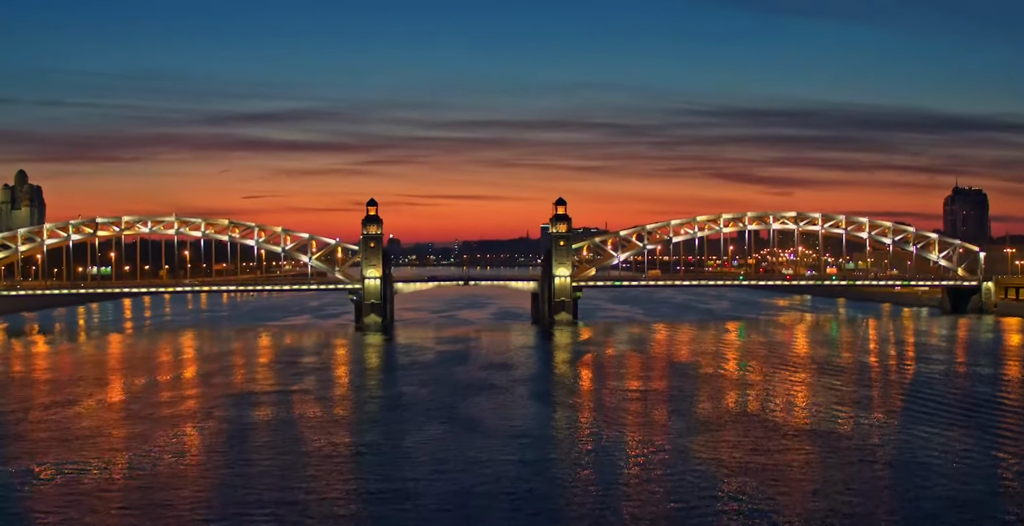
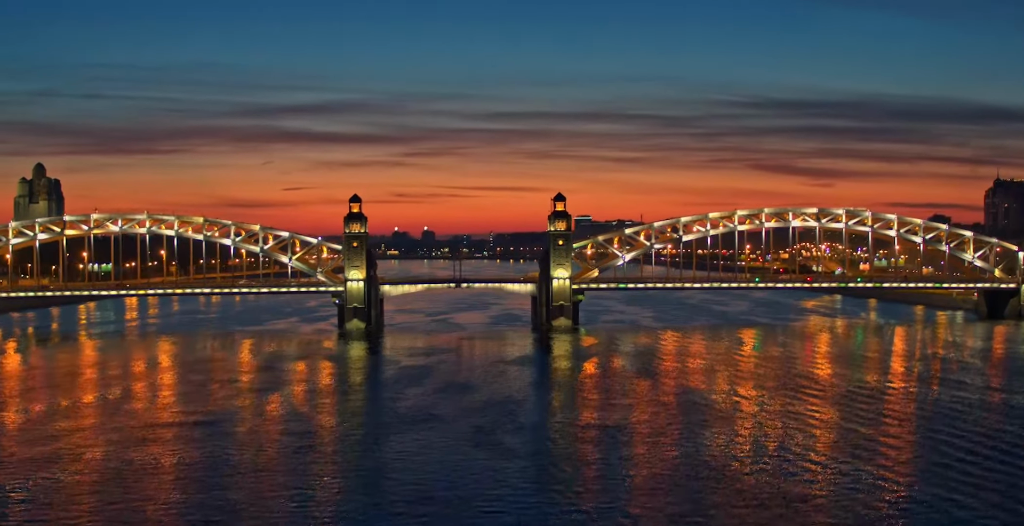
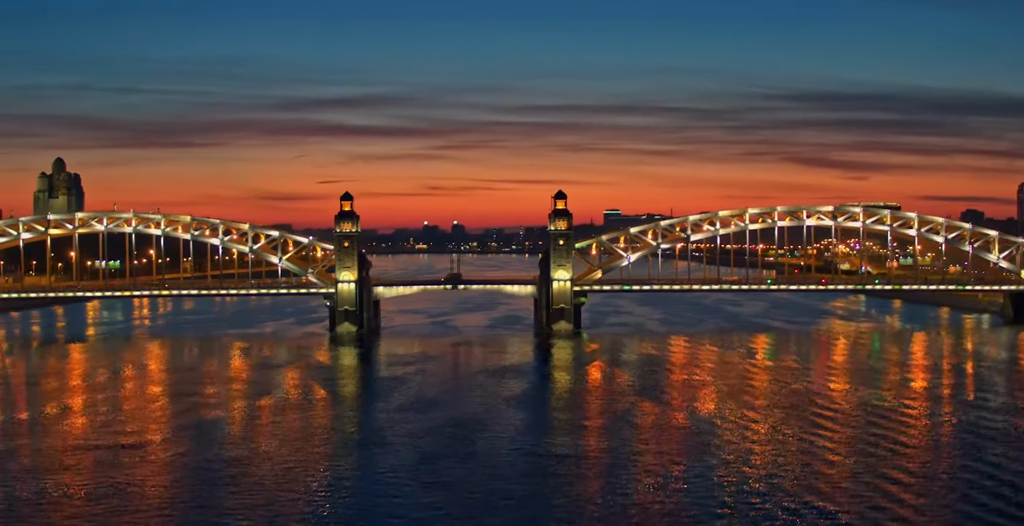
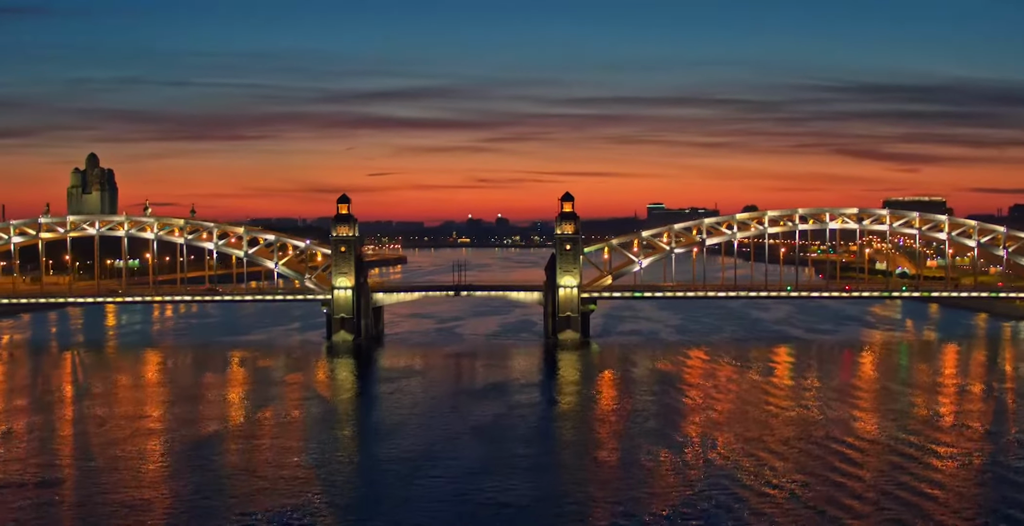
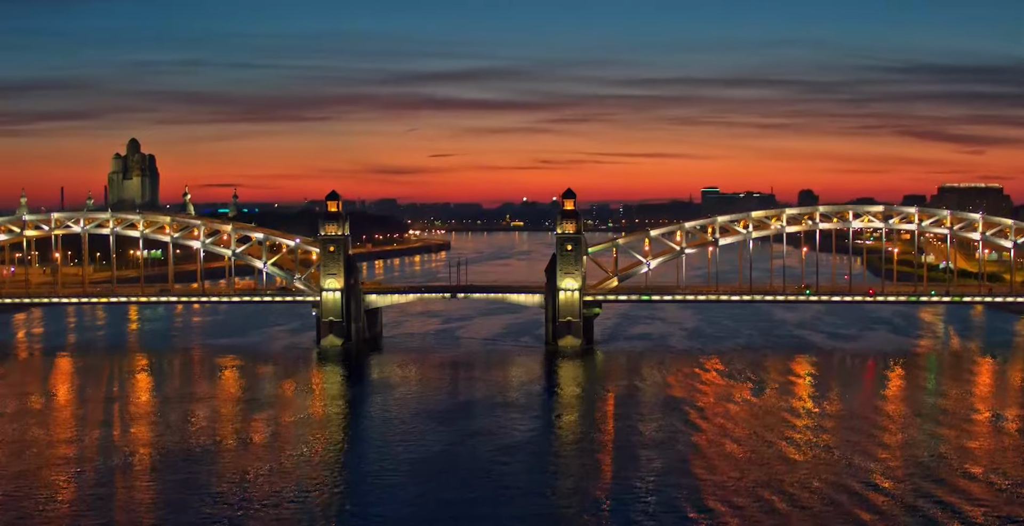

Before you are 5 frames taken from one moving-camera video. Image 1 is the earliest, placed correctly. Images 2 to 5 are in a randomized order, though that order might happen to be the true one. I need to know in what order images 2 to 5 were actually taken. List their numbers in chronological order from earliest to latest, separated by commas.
2, 3, 4, 5
